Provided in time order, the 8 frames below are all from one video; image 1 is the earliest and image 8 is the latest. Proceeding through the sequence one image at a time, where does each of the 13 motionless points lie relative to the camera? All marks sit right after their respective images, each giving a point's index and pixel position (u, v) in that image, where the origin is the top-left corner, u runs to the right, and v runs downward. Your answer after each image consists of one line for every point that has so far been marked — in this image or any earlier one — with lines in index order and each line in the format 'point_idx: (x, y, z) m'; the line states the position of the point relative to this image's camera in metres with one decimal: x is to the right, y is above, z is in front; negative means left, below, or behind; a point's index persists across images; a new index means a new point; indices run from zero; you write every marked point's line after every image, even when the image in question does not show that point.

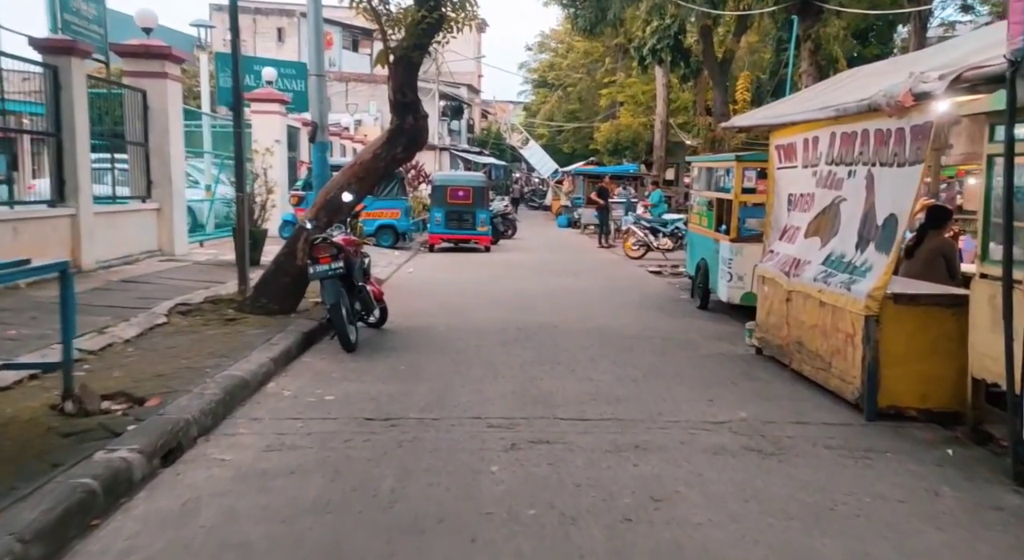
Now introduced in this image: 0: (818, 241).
0: (+2.5, +0.3, +7.0) m
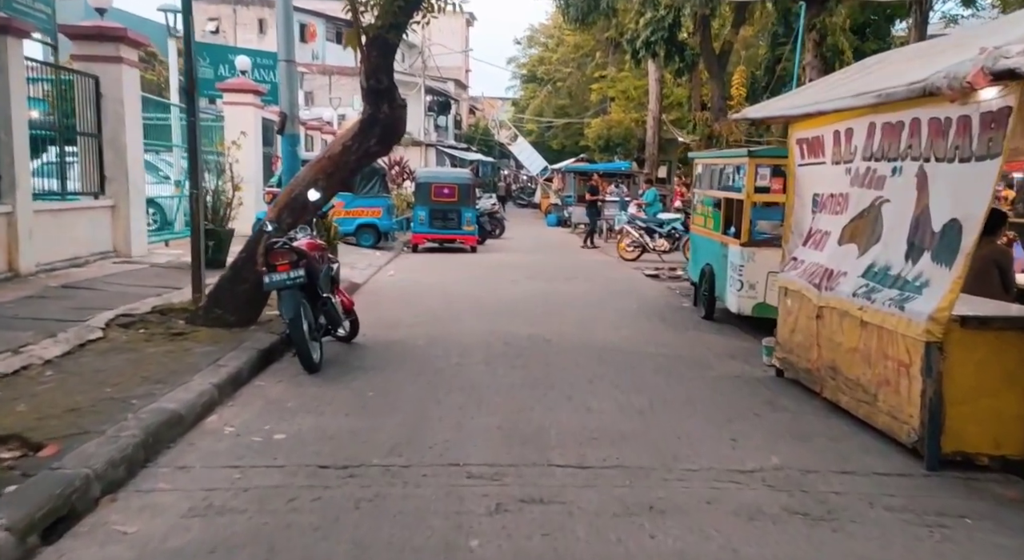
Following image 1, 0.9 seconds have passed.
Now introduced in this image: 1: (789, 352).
0: (+2.4, +0.2, +6.0) m
1: (+2.2, -0.6, +6.9) m
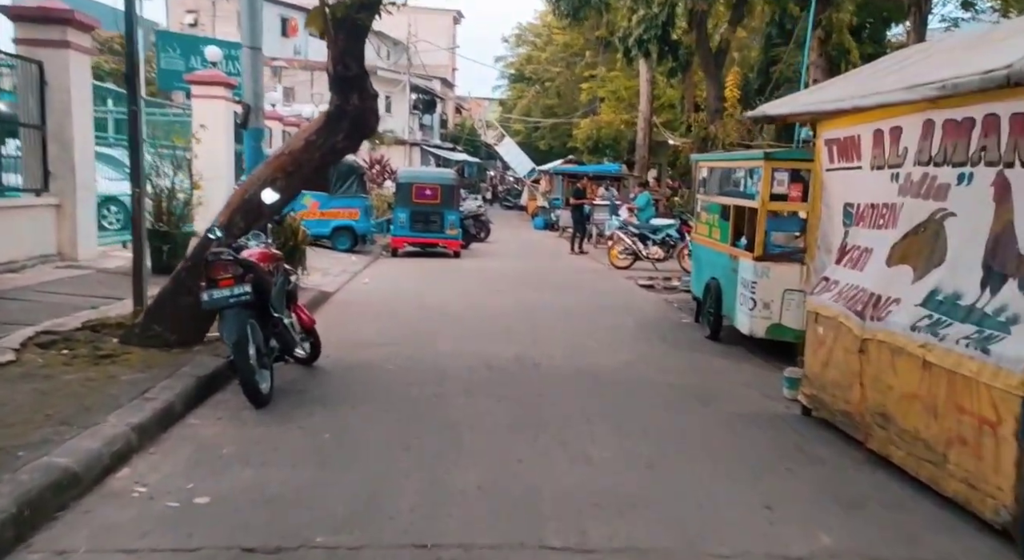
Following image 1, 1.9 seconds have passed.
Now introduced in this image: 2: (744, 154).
0: (+2.3, +0.1, +5.0) m
1: (+2.1, -0.7, +5.8) m
2: (+2.3, +1.3, +8.5) m
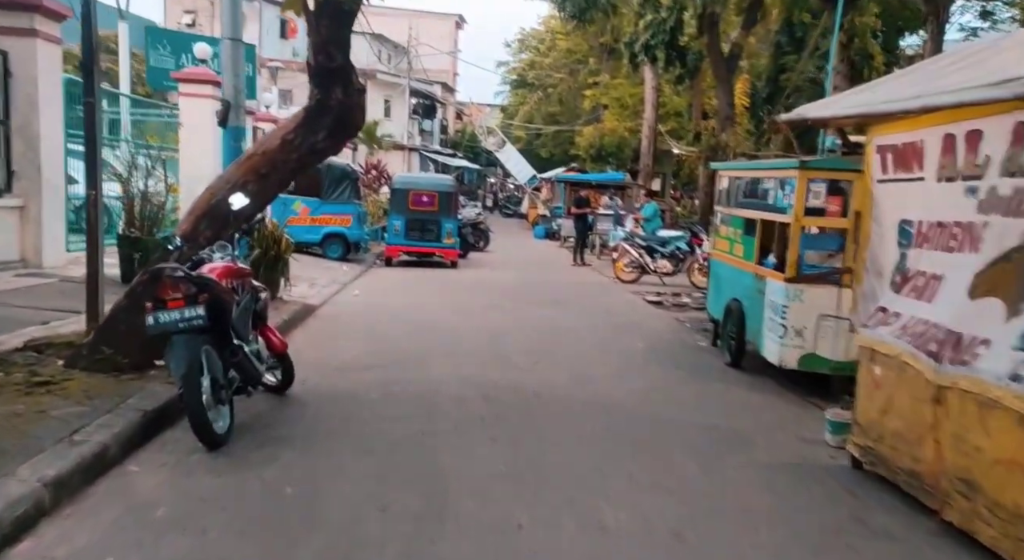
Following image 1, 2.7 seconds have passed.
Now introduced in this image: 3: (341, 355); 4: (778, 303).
0: (+2.3, -0.1, +4.1) m
1: (+2.1, -0.9, +4.9) m
2: (+2.3, +1.0, +7.6) m
3: (-1.7, -0.7, +8.5) m
4: (+2.3, -0.2, +7.3) m
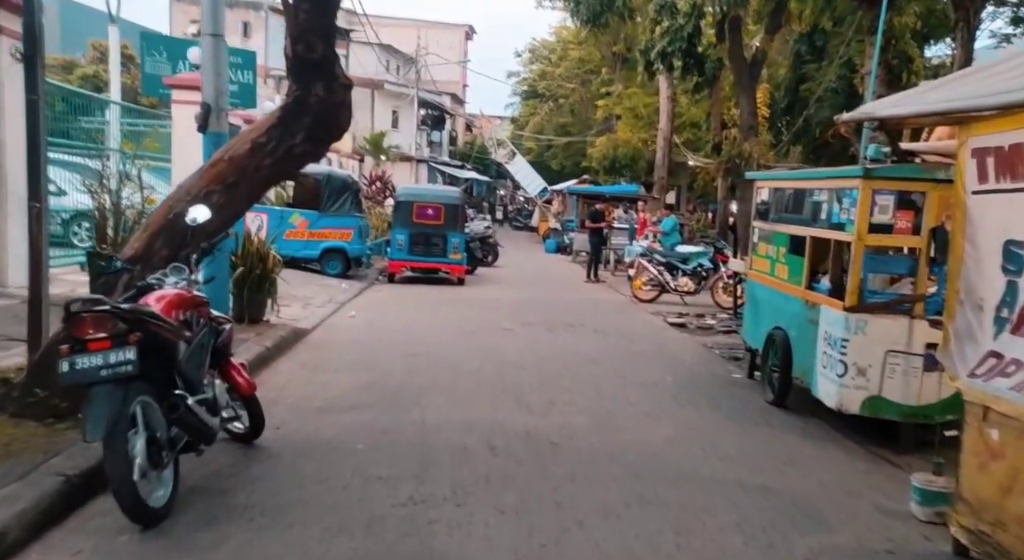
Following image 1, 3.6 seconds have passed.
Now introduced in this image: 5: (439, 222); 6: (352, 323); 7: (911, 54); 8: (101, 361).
0: (+2.4, -0.3, +3.0) m
1: (+2.2, -1.1, +3.8) m
2: (+2.4, +0.8, +6.5) m
3: (-1.6, -1.0, +7.5) m
4: (+2.4, -0.4, +6.2) m
5: (-1.5, +1.2, +17.7) m
6: (-2.2, -0.6, +11.5) m
7: (+6.6, +3.7, +14.1) m
8: (-1.9, -0.4, +4.0) m
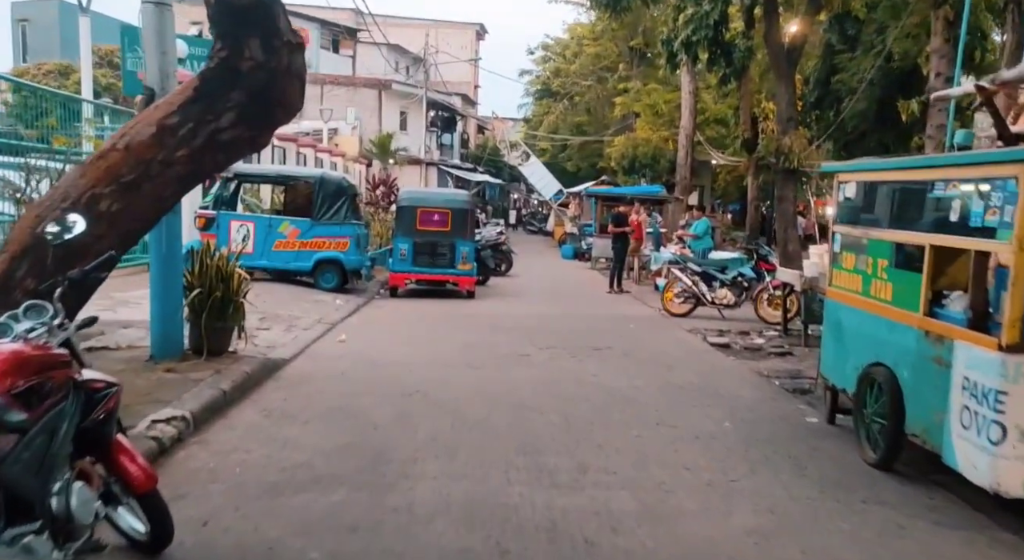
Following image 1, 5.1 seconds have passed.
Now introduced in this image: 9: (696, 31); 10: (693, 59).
0: (+2.4, -0.4, +1.2) m
1: (+2.2, -1.2, +2.0) m
2: (+2.5, +0.7, +4.7) m
3: (-1.5, -1.2, +5.7) m
4: (+2.5, -0.5, +4.4) m
5: (-1.2, +1.0, +16.0) m
6: (-2.0, -0.8, +9.8) m
7: (+6.7, +3.6, +12.3) m
8: (-1.8, -0.5, +2.2) m
9: (+4.1, +5.5, +18.5) m
10: (+4.2, +5.0, +19.3) m
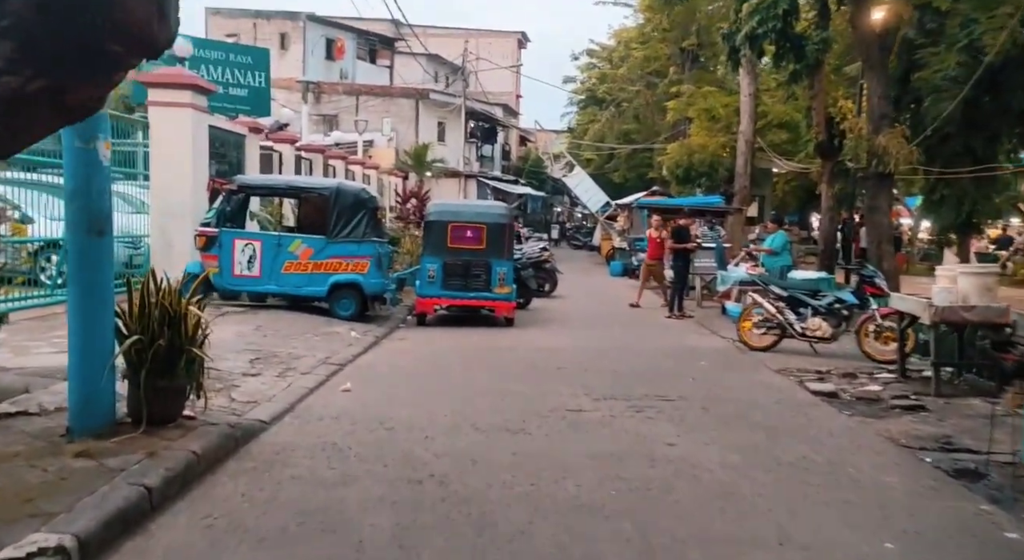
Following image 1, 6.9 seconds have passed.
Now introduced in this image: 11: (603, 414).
0: (+2.4, -0.6, -1.1) m
1: (+2.2, -1.4, -0.3) m
2: (+2.7, +0.5, +2.4) m
3: (-1.2, -1.4, +3.6) m
4: (+2.6, -0.8, +2.1) m
5: (-0.5, +0.6, +13.8) m
6: (-1.5, -1.1, +7.7) m
7: (+7.3, +3.3, +9.8) m
8: (-1.8, -0.7, +0.1) m
9: (+4.9, +5.1, +16.2) m
10: (+5.0, +4.6, +17.0) m
11: (+0.8, -1.2, +7.7) m
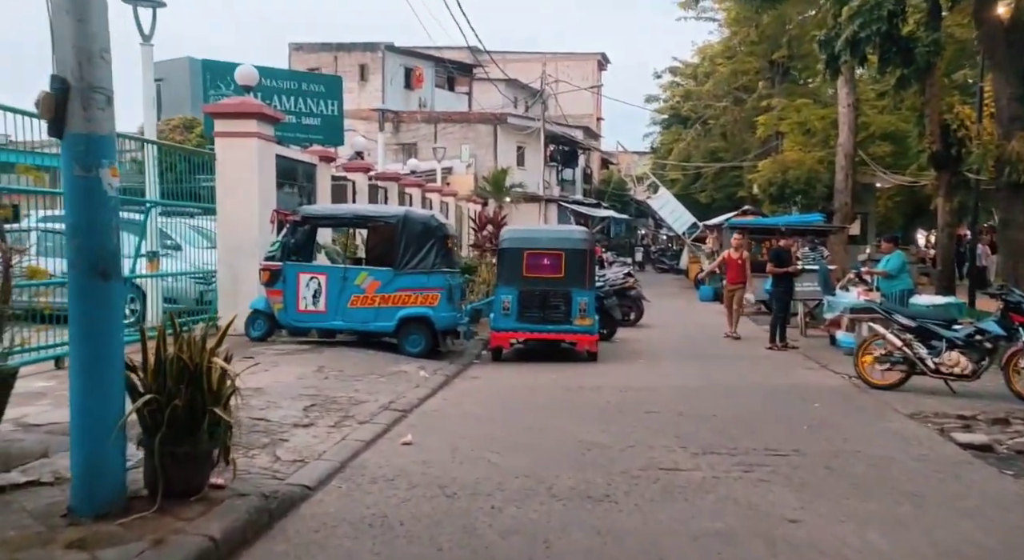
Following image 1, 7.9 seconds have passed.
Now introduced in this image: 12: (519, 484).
0: (+2.2, -0.6, -2.4) m
1: (+2.1, -1.4, -1.6) m
2: (+2.8, +0.4, +1.1) m
3: (-1.0, -1.6, +2.6) m
4: (+2.7, -0.8, +0.7) m
5: (+0.7, +0.1, +12.7) m
6: (-0.9, -1.4, +6.7) m
7: (+8.0, +3.1, +8.0) m
8: (-1.9, -0.9, -0.8) m
9: (+6.3, +4.6, +14.7) m
10: (+6.5, +4.2, +15.5) m
11: (+1.5, -1.4, +6.4) m
12: (+0.1, -1.4, +6.2) m
